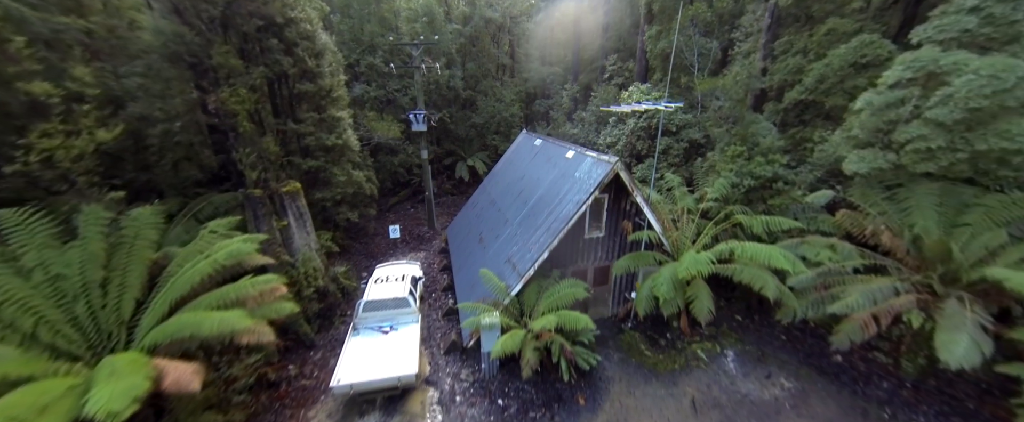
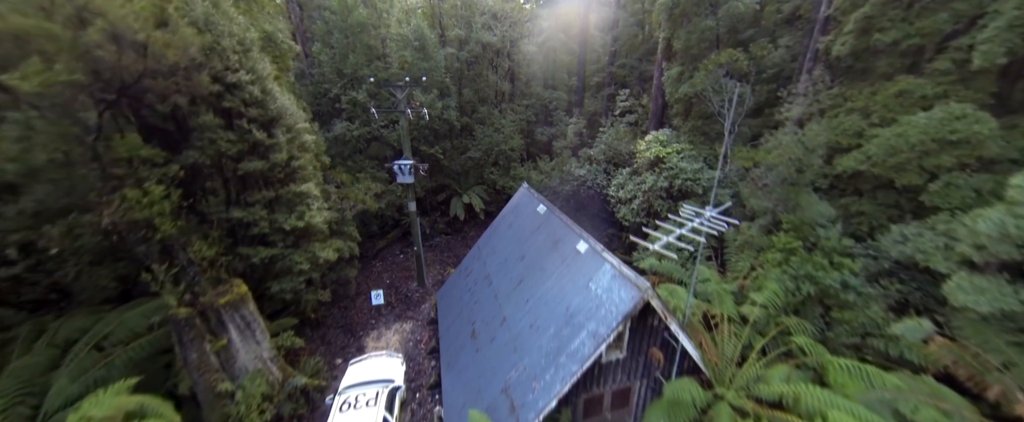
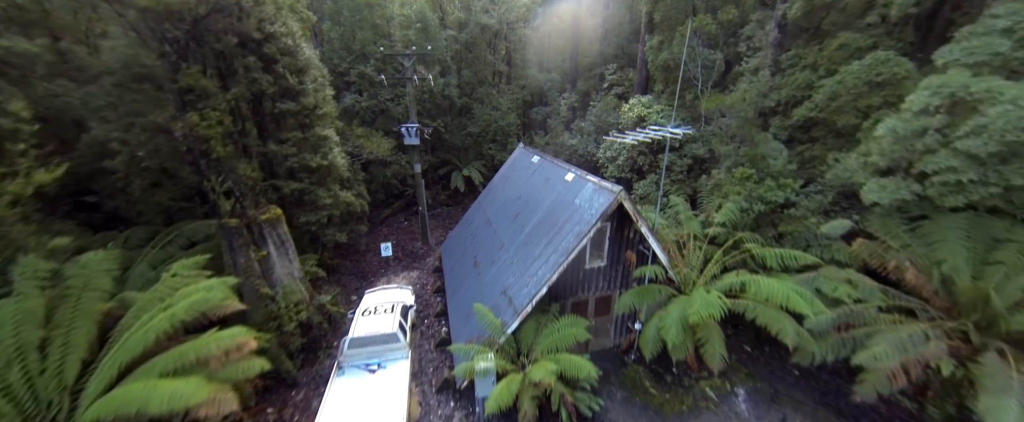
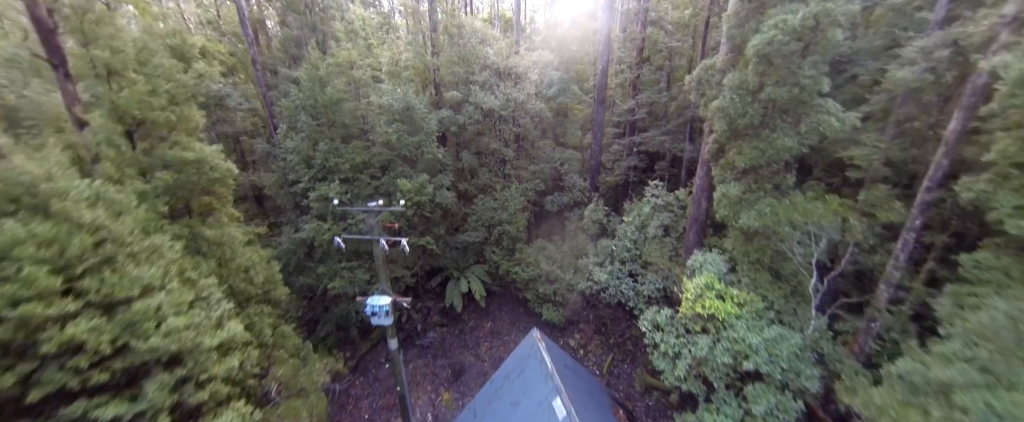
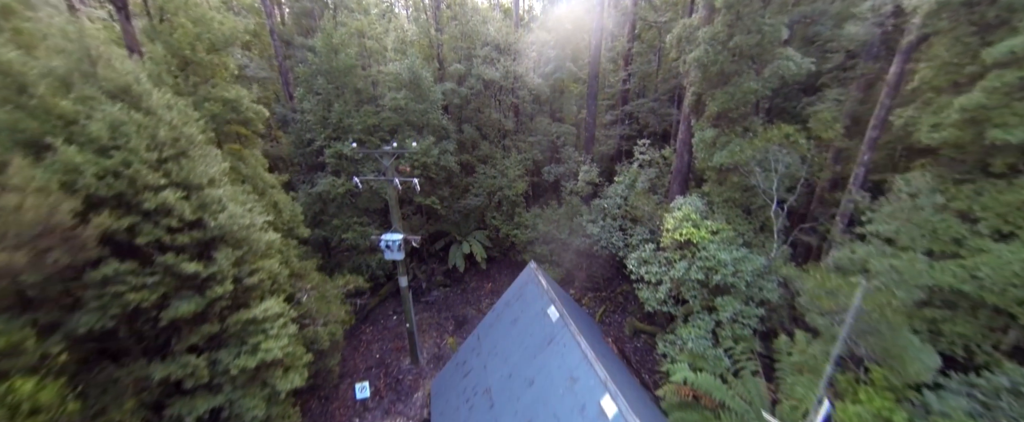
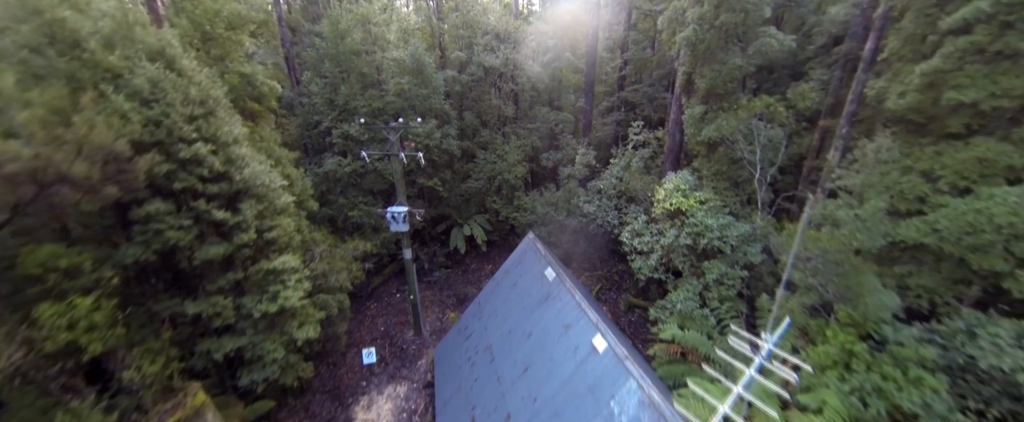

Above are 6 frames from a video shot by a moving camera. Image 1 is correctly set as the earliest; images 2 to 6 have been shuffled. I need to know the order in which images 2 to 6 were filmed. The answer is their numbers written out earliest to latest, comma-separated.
3, 2, 6, 5, 4
